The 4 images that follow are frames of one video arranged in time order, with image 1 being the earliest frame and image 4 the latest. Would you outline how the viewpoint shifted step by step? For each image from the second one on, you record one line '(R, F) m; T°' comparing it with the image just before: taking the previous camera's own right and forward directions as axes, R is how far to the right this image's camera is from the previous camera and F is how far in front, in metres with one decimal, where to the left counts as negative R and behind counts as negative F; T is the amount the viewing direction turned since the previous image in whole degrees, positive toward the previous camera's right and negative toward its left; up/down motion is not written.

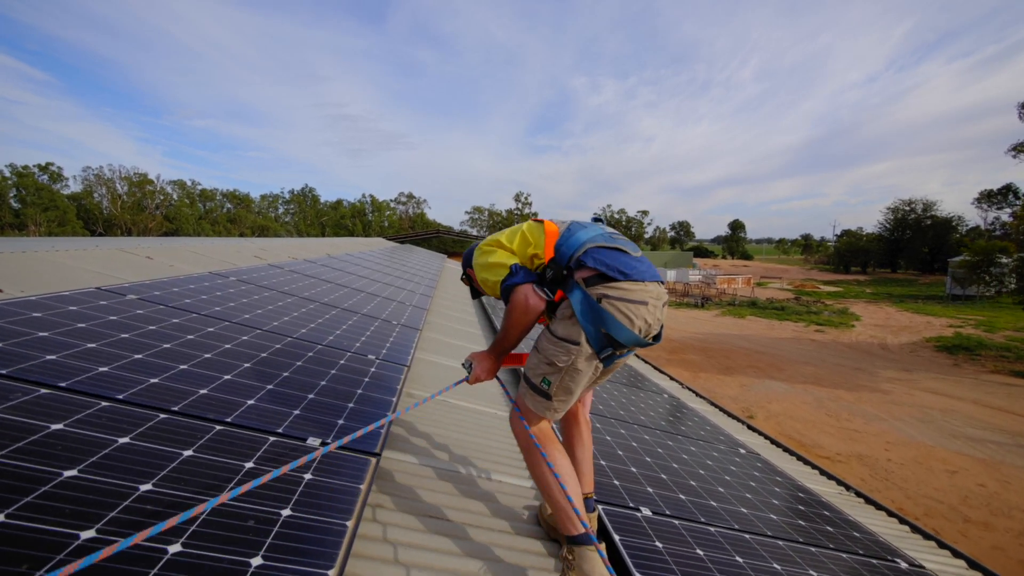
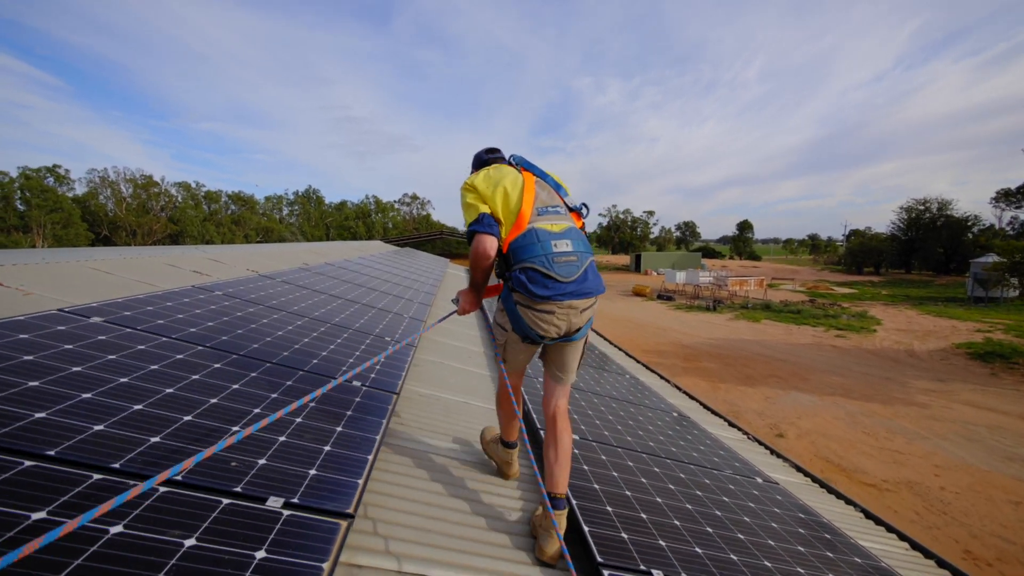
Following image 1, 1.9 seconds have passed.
(-0.1, +0.8) m; -1°
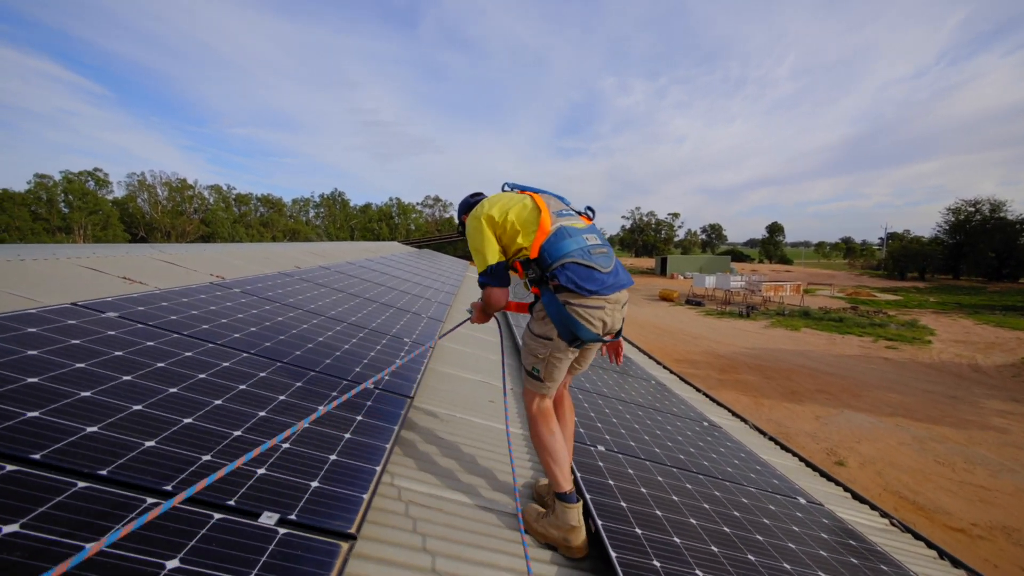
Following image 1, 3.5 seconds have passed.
(-0.1, +0.8) m; -3°
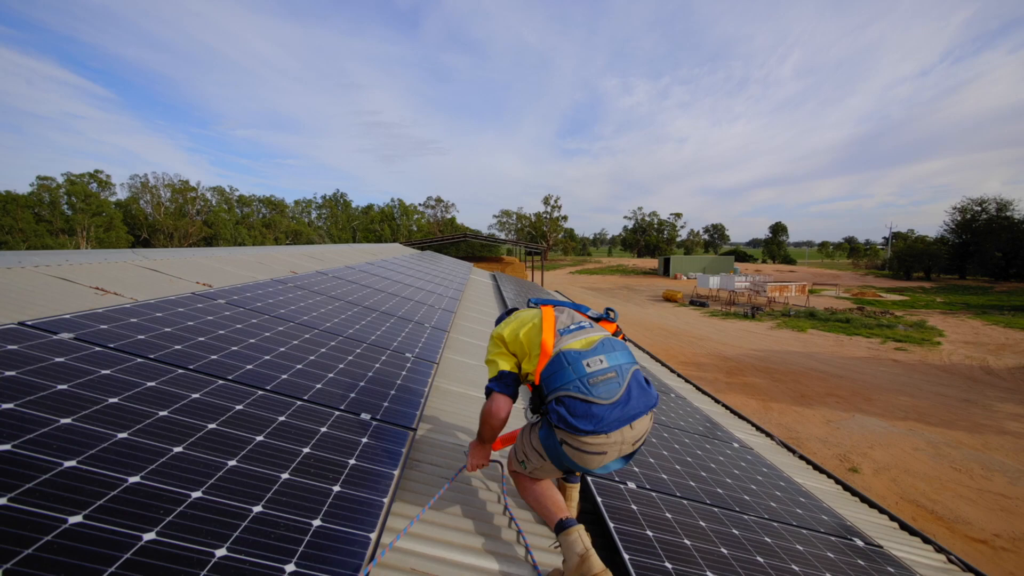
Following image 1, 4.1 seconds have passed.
(0.0, +0.2) m; 0°
